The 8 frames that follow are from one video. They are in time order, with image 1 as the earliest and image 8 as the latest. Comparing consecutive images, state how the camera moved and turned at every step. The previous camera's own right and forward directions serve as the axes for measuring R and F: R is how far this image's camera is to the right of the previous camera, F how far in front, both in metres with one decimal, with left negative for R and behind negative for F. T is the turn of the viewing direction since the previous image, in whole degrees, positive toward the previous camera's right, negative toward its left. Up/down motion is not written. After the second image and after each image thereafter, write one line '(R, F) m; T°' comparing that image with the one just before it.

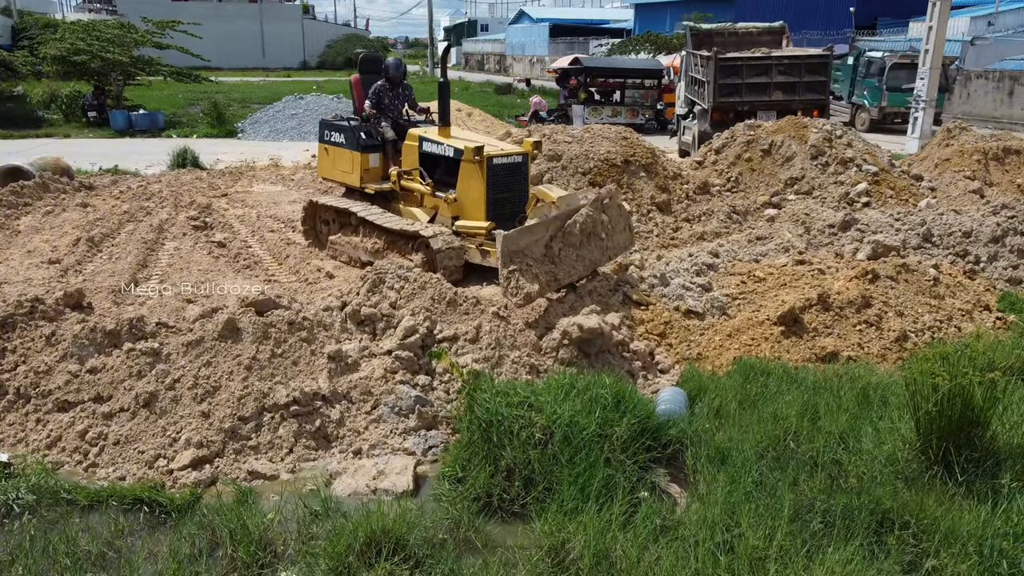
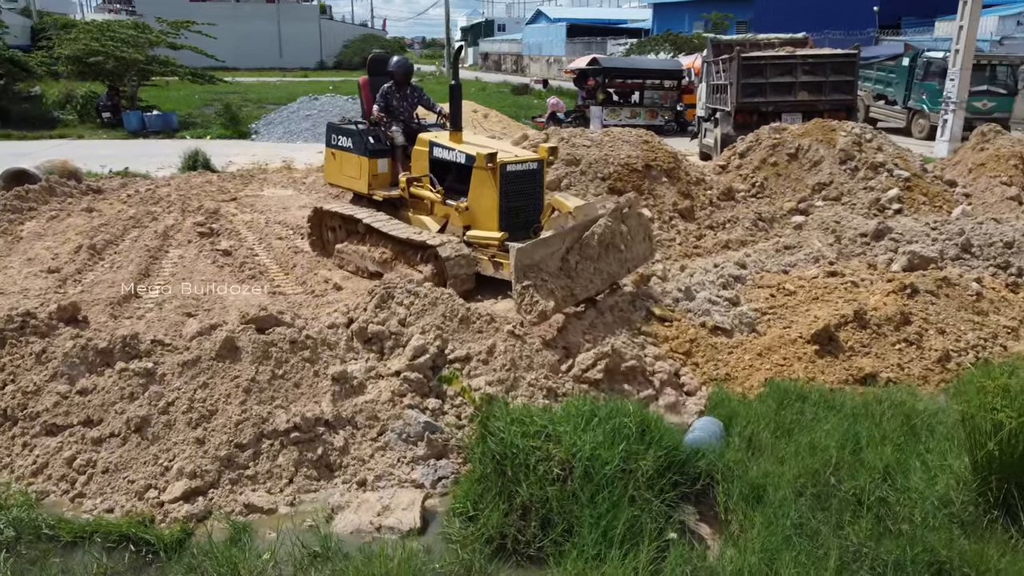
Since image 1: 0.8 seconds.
(0.0, +0.4) m; -1°
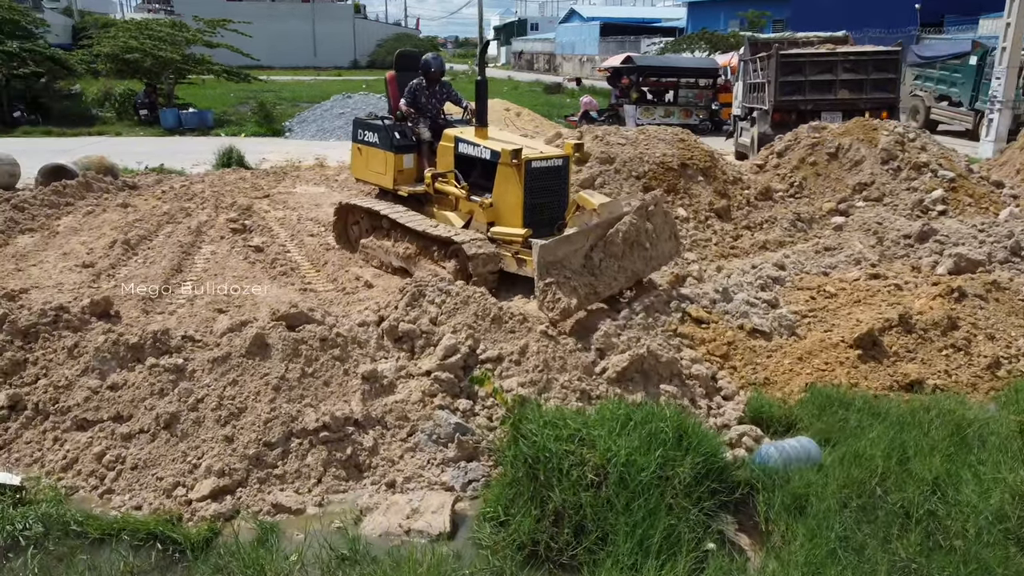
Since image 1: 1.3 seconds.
(0.0, +0.1) m; -2°
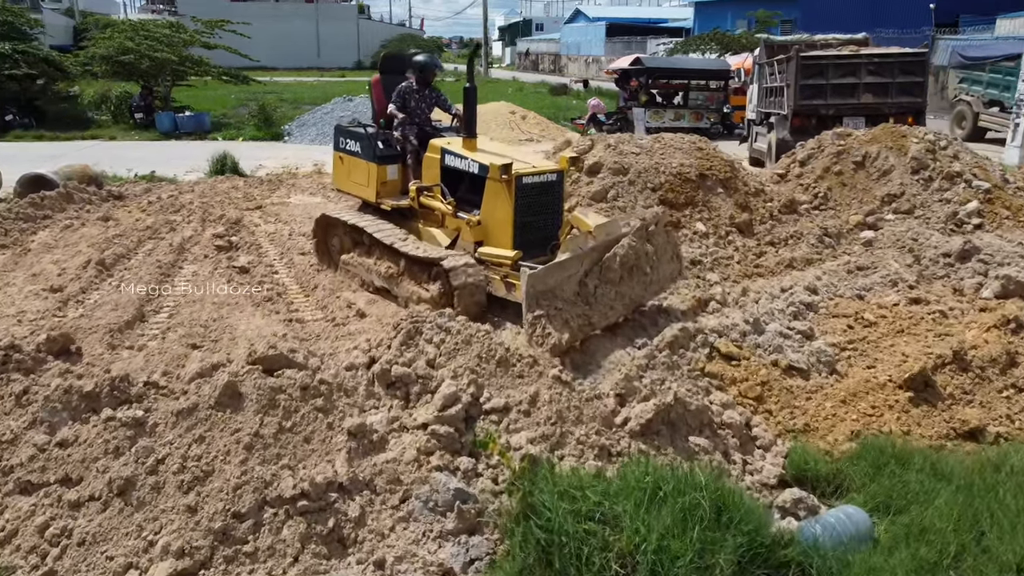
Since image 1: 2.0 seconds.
(0.0, +0.7) m; 0°
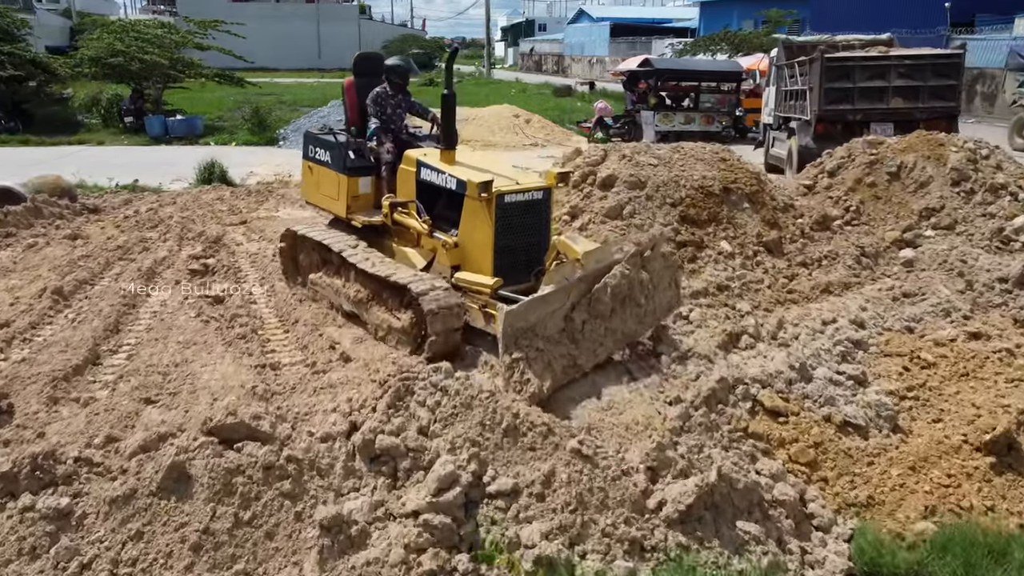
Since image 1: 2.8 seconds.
(0.0, +0.8) m; 0°
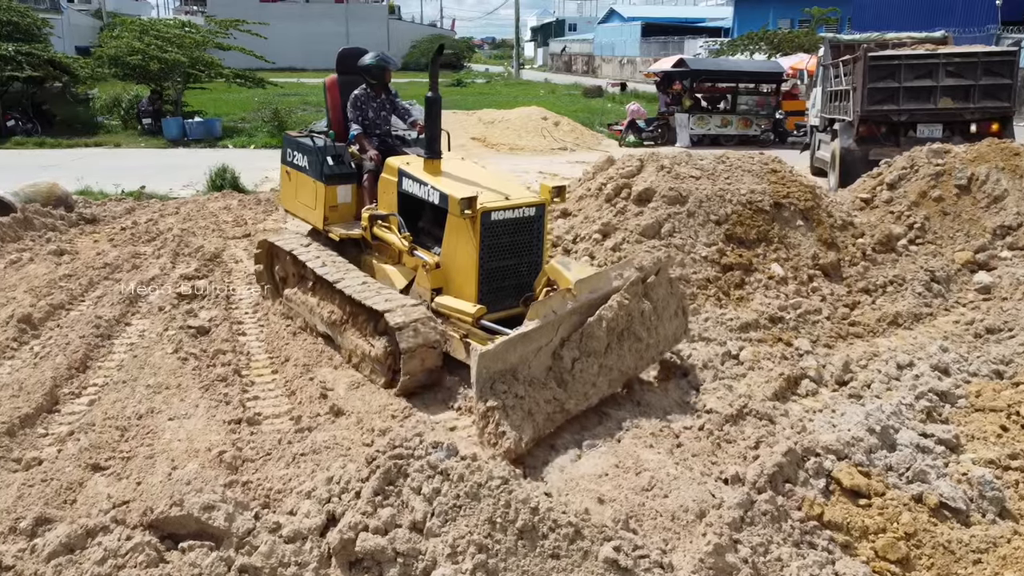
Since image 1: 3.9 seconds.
(0.0, +0.8) m; -2°
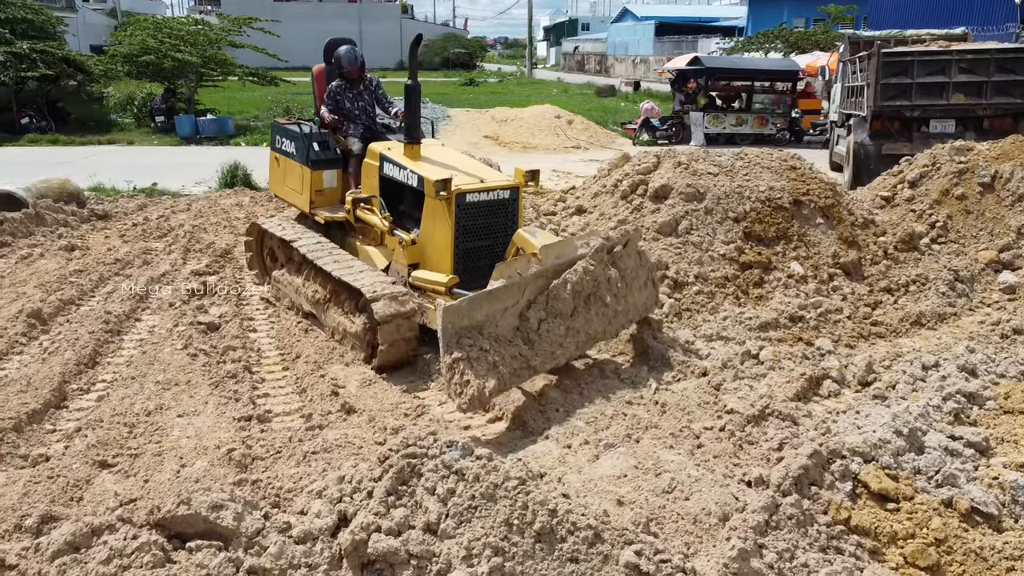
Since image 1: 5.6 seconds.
(0.0, +0.1) m; -1°
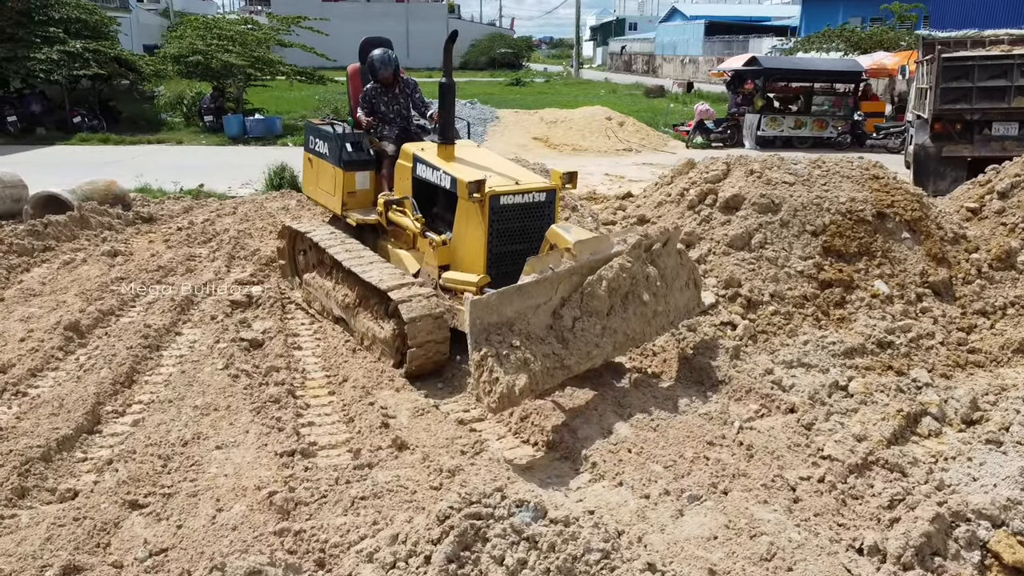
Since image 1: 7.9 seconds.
(-0.1, +0.4) m; -3°
